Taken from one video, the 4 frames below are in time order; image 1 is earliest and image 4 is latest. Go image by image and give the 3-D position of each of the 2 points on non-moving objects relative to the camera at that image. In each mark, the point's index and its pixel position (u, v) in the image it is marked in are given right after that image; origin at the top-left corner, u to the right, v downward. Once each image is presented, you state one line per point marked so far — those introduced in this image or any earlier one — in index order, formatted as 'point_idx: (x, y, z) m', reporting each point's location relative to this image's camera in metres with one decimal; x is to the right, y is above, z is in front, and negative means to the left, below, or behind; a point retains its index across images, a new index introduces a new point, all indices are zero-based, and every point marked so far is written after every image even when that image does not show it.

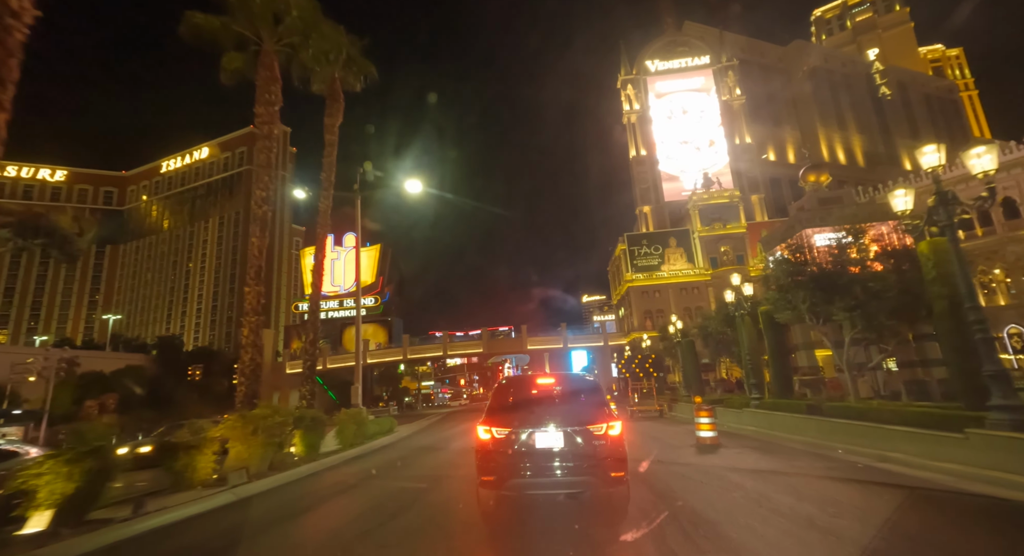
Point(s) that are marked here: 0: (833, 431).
0: (+6.8, -3.2, +10.2) m
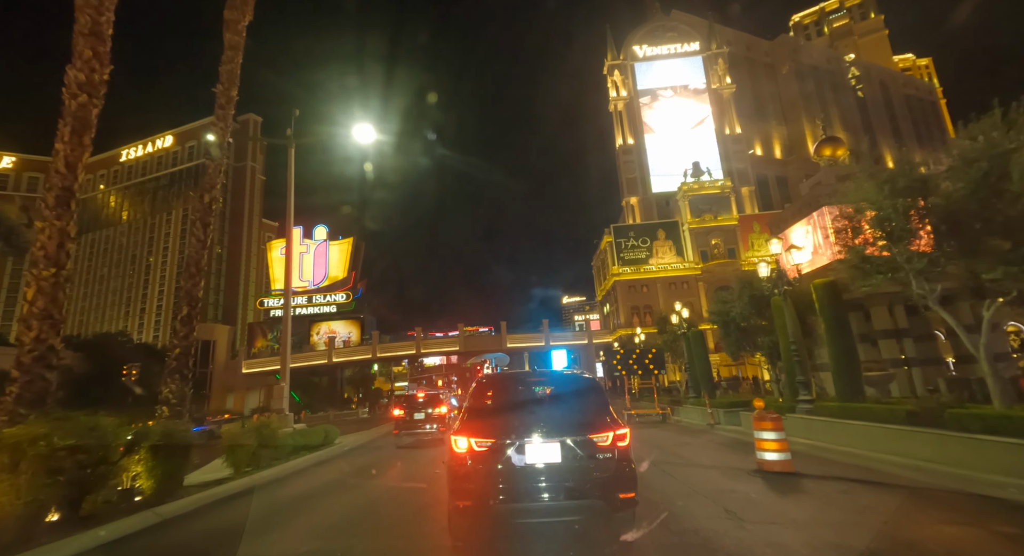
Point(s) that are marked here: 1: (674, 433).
0: (+6.4, -2.5, +7.1) m
1: (+5.6, -5.3, +17.1) m
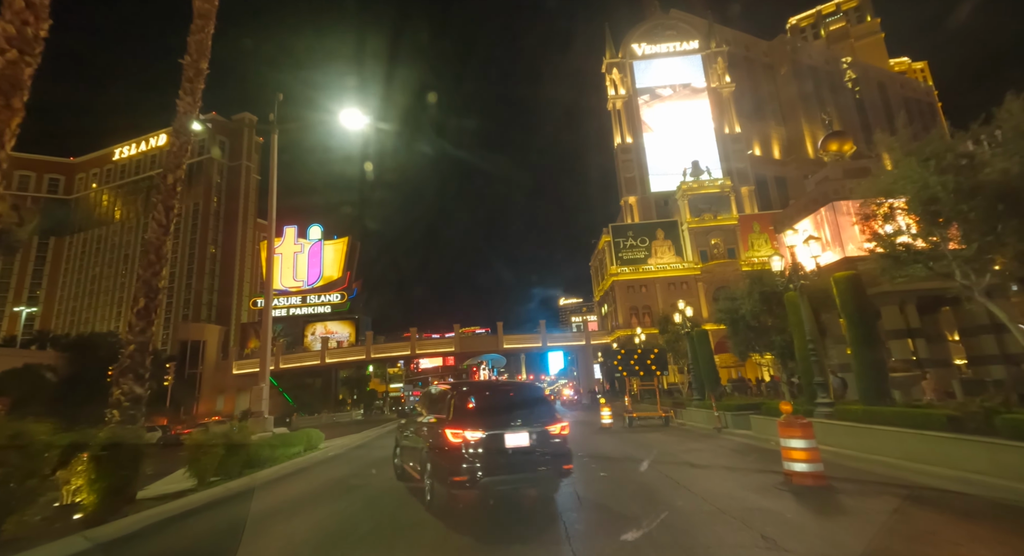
0: (+6.3, -2.4, +6.4) m
1: (+5.5, -5.2, +16.4) m
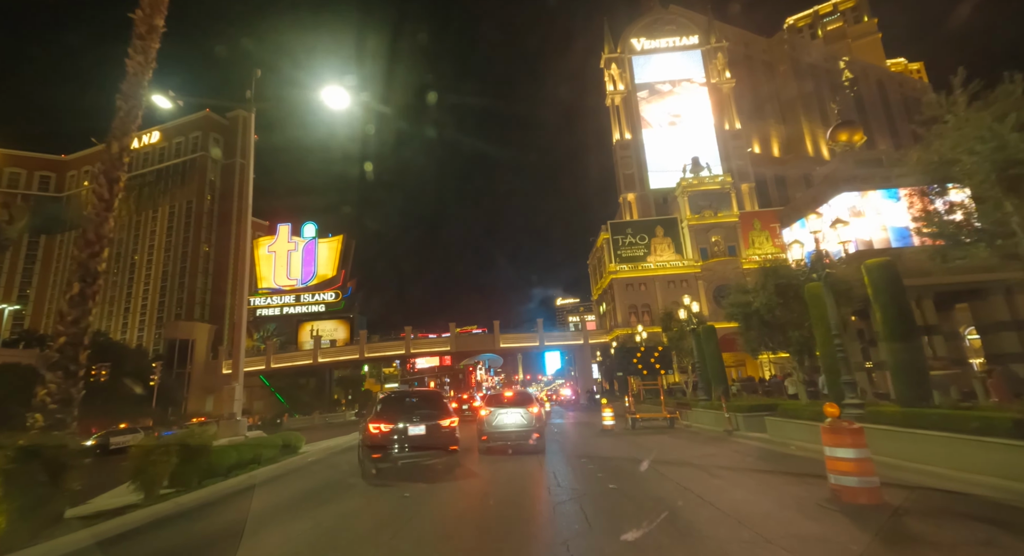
0: (+6.3, -2.2, +5.6) m
1: (+5.4, -5.0, +15.5) m
